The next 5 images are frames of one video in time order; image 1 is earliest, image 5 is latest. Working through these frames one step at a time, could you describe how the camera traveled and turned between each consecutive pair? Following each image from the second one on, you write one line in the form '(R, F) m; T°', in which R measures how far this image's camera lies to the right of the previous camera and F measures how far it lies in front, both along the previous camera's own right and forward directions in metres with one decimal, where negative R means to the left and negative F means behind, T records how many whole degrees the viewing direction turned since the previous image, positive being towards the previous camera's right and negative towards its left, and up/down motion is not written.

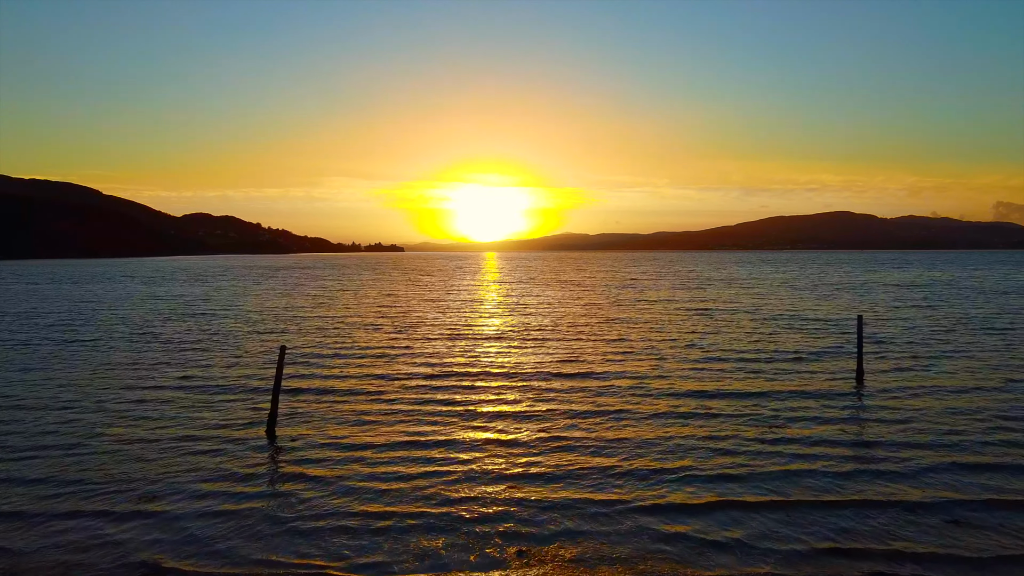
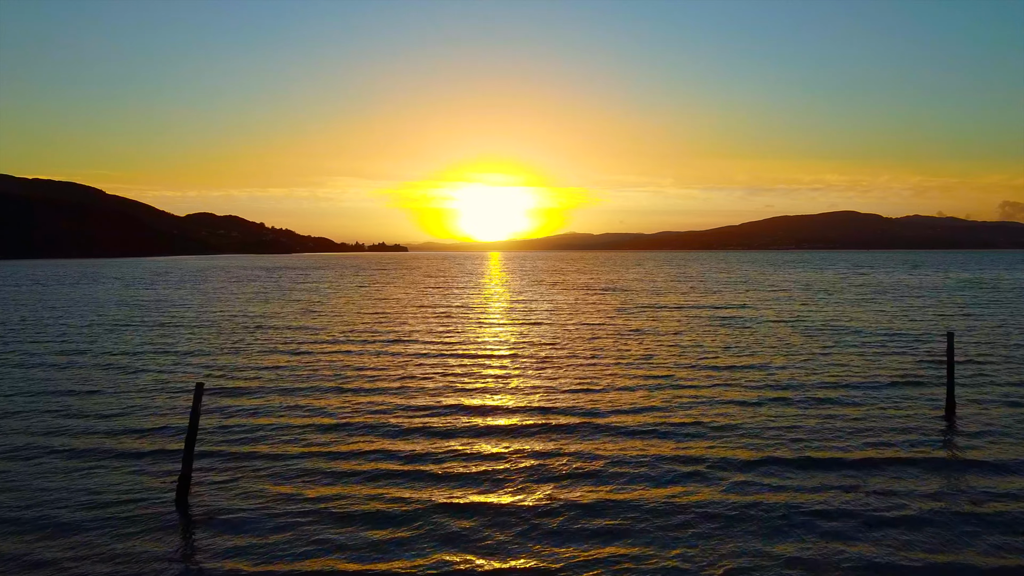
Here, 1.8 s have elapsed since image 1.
(+0.1, +1.6) m; 0°
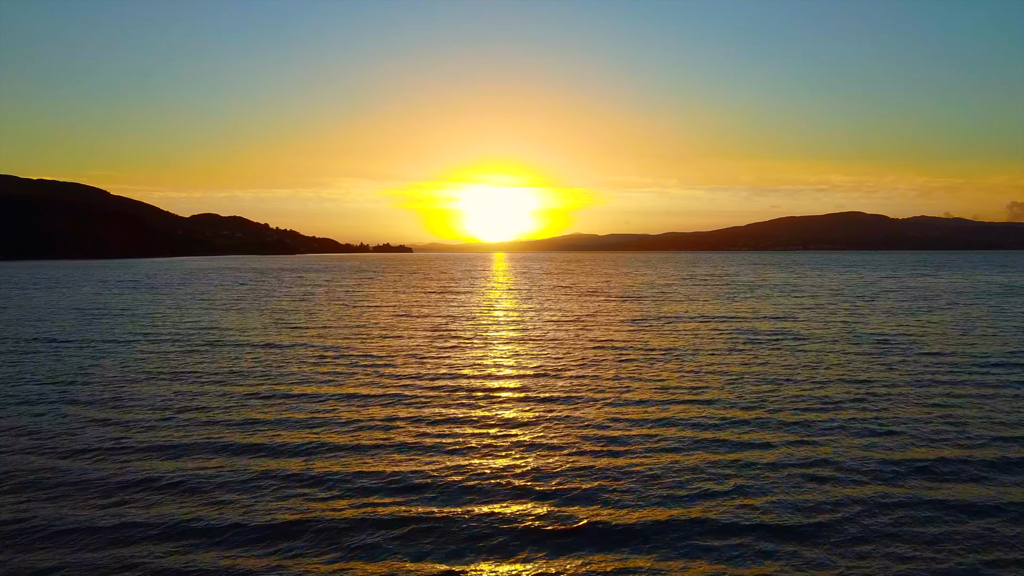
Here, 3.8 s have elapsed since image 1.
(-0.5, +0.5) m; 0°
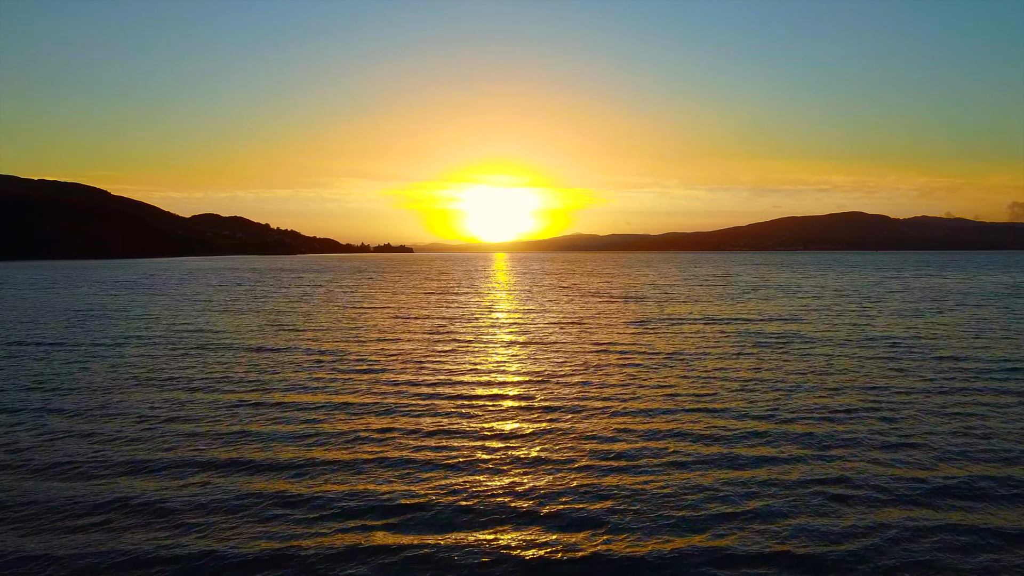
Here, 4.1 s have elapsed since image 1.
(-0.1, -0.3) m; 0°
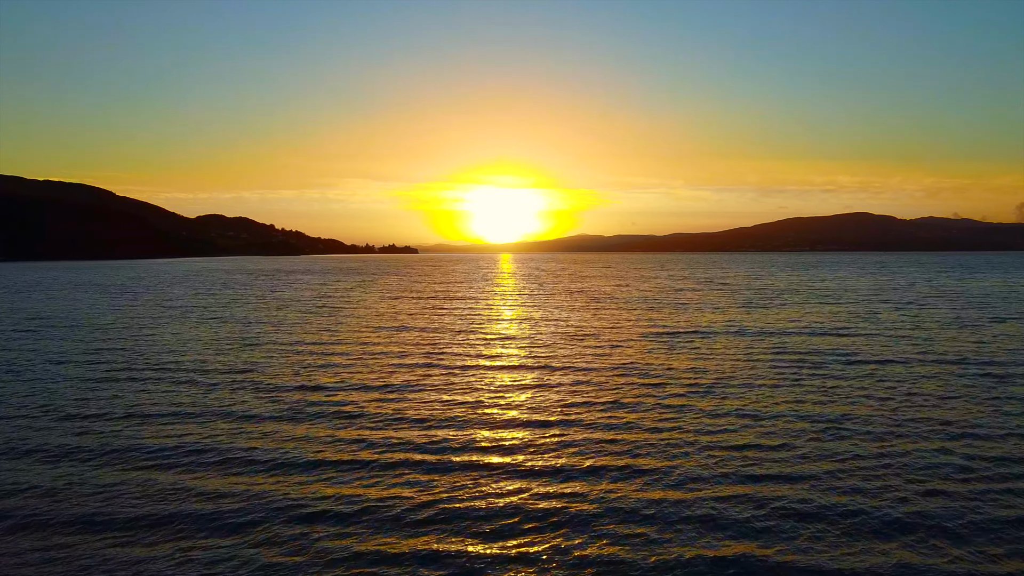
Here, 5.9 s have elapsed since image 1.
(+0.1, +1.1) m; 0°
